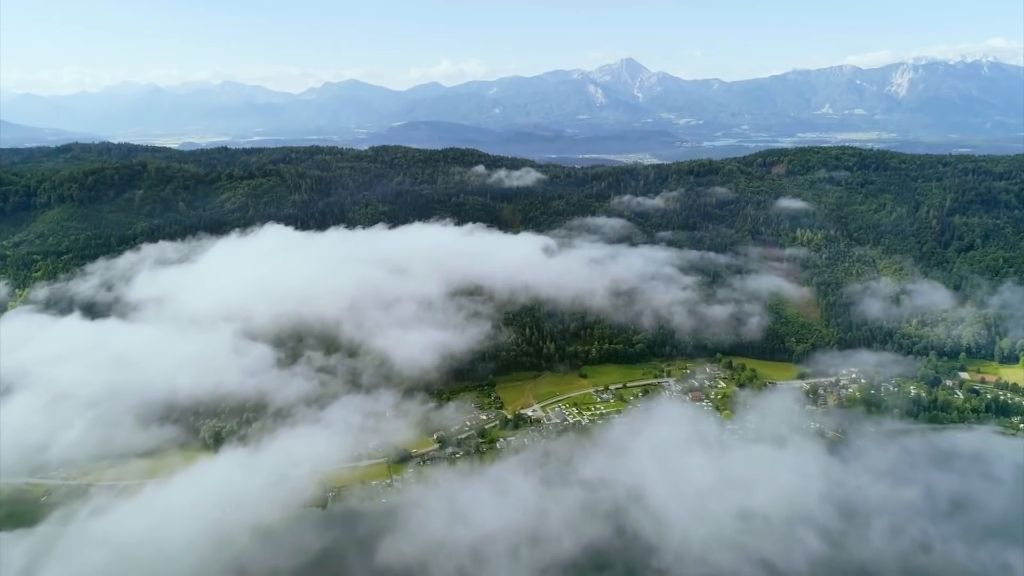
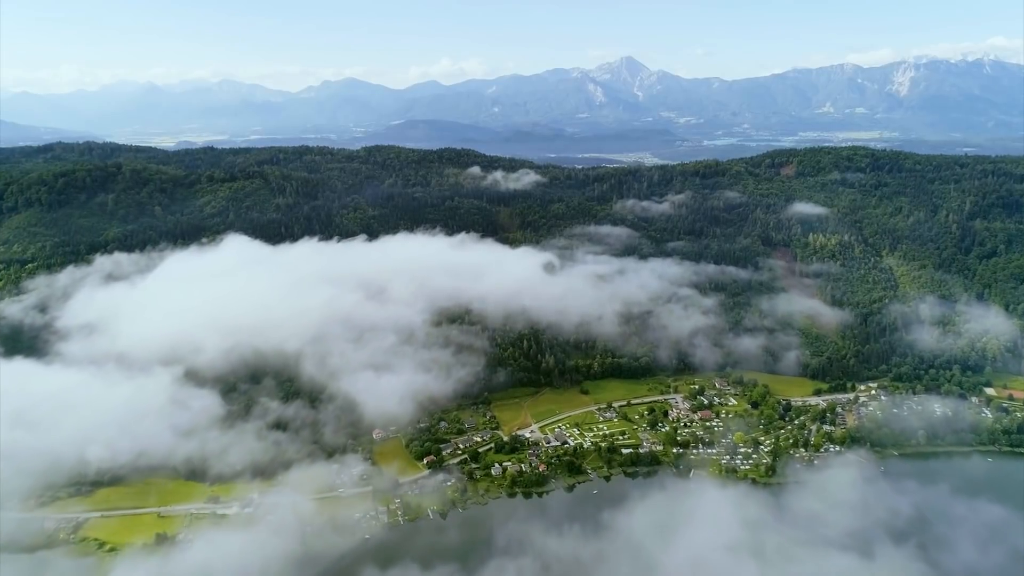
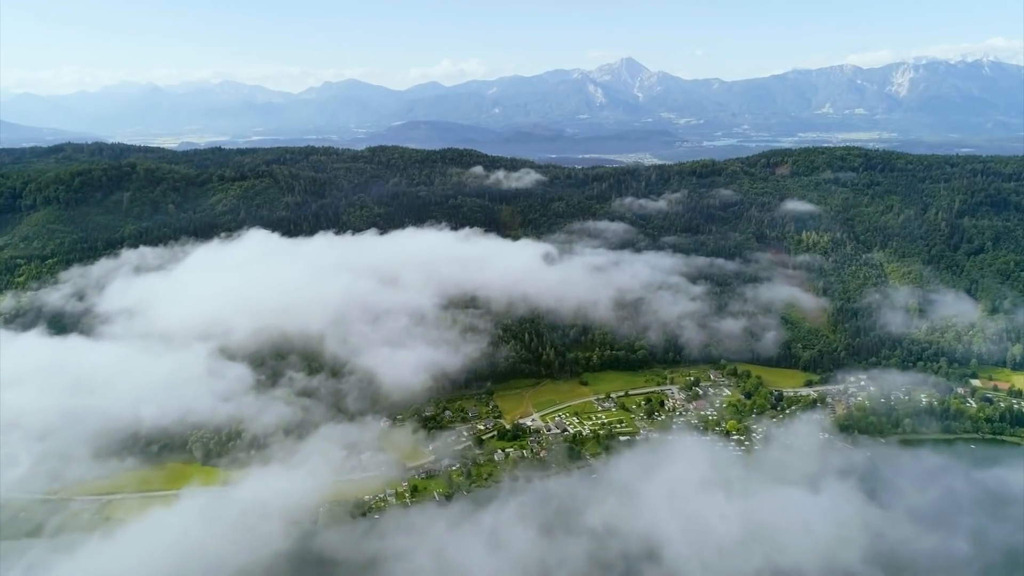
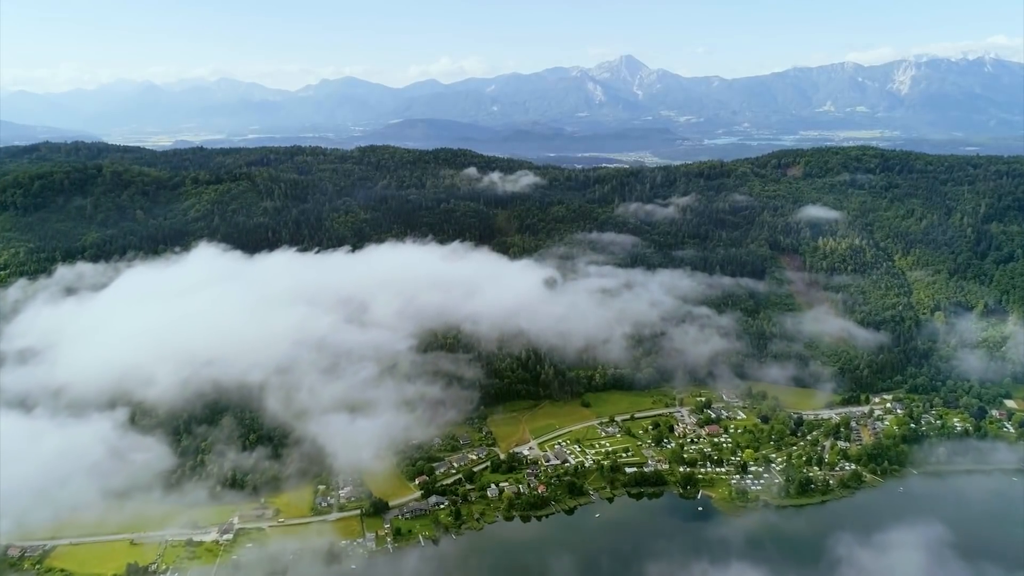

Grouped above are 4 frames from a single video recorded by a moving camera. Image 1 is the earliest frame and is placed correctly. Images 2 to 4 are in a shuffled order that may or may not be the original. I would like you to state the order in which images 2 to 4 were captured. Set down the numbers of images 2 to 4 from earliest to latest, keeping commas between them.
3, 2, 4
